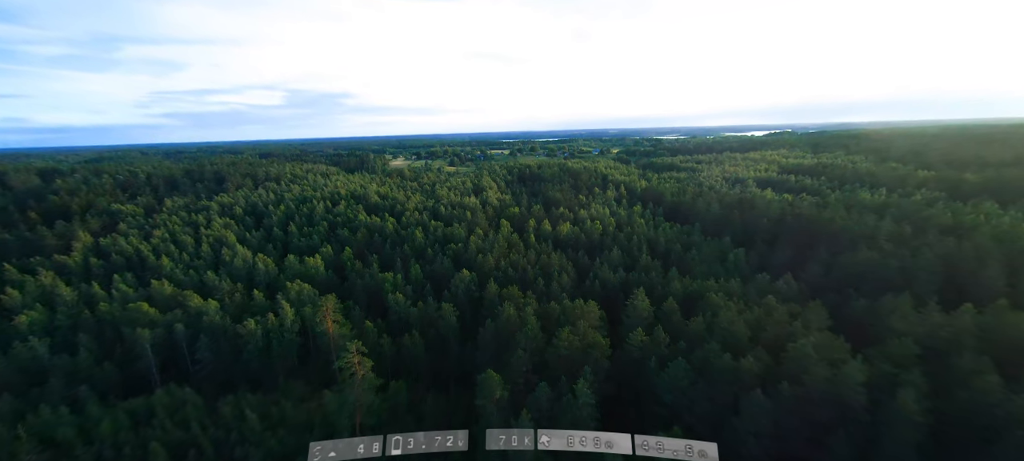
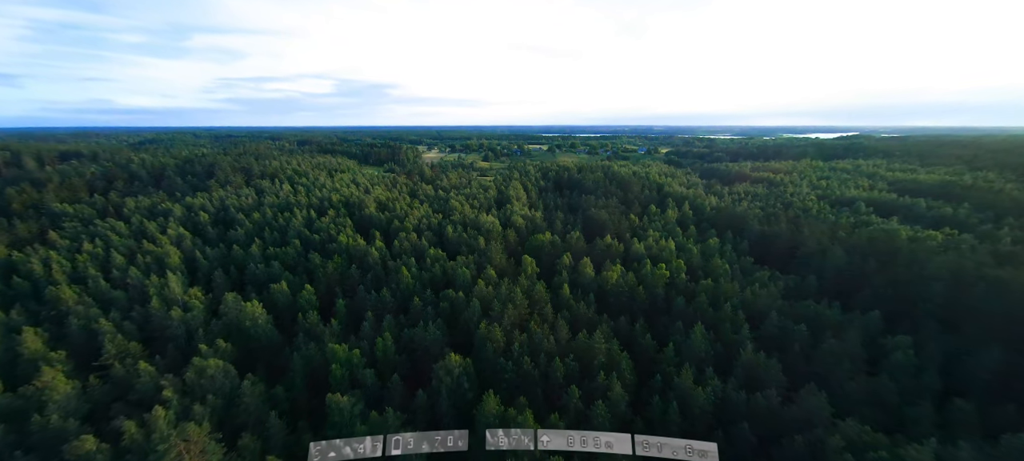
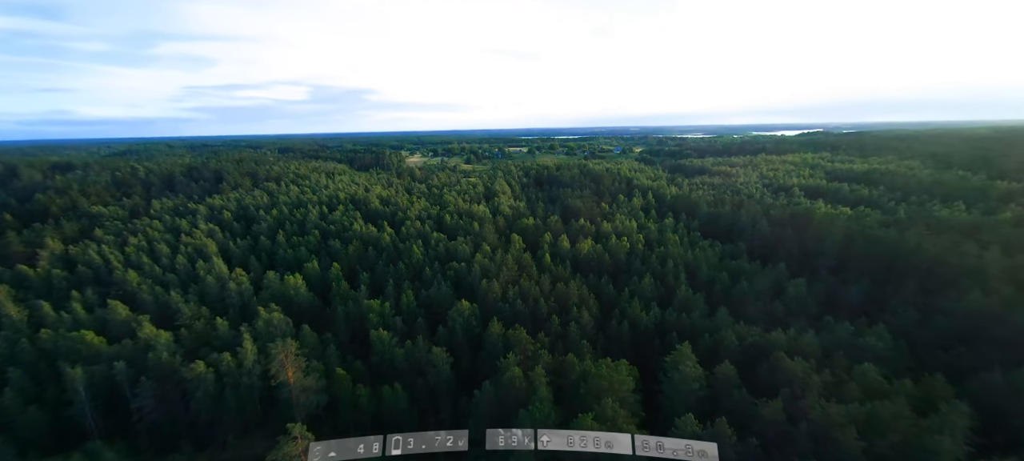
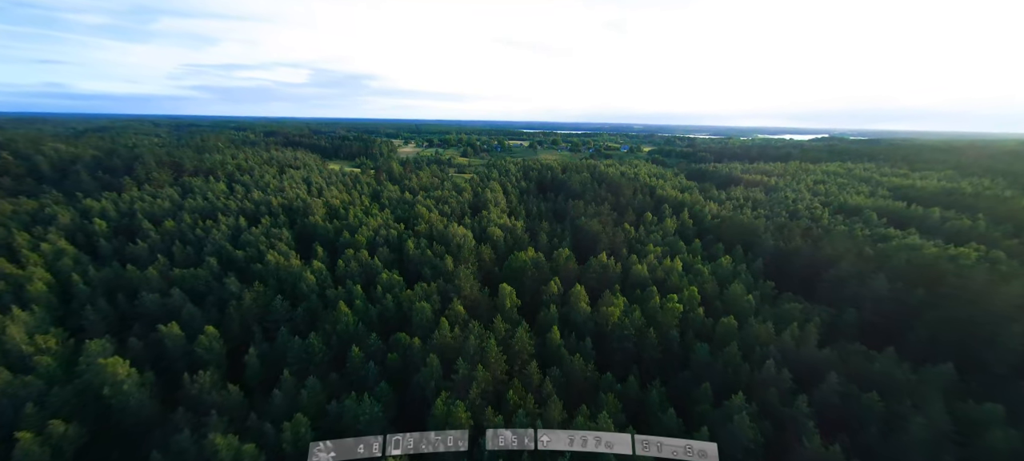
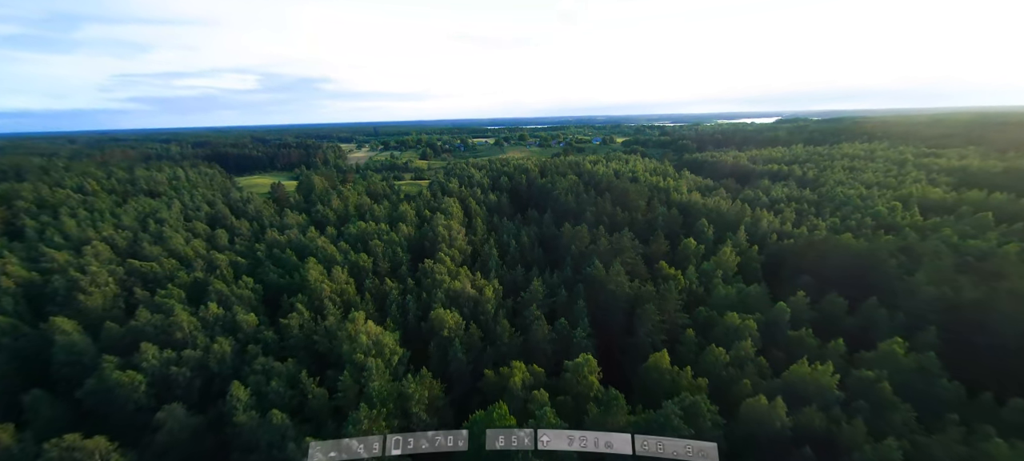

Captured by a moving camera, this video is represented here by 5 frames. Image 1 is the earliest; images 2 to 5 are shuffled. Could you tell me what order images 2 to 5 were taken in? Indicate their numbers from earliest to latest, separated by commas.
3, 2, 4, 5
